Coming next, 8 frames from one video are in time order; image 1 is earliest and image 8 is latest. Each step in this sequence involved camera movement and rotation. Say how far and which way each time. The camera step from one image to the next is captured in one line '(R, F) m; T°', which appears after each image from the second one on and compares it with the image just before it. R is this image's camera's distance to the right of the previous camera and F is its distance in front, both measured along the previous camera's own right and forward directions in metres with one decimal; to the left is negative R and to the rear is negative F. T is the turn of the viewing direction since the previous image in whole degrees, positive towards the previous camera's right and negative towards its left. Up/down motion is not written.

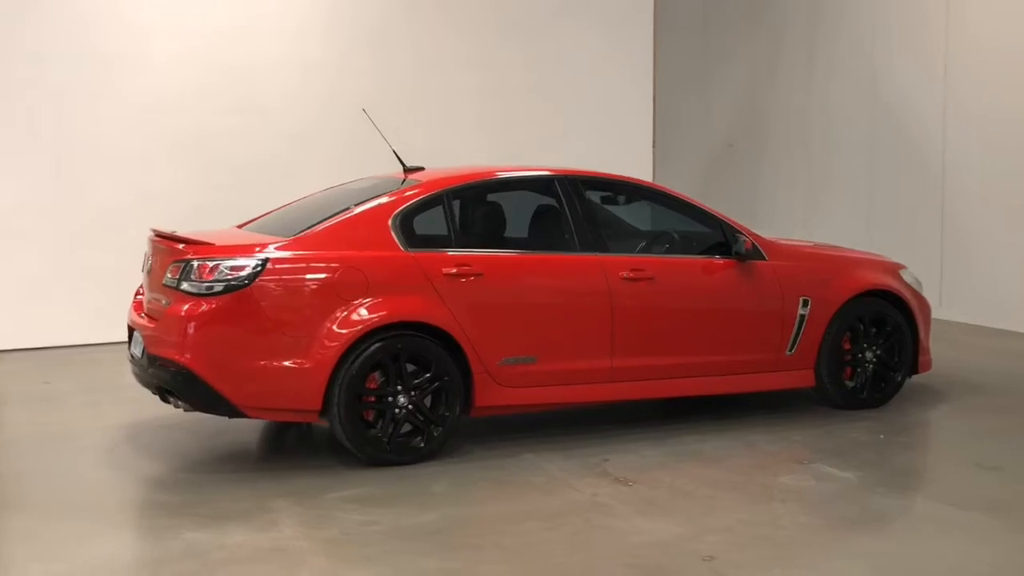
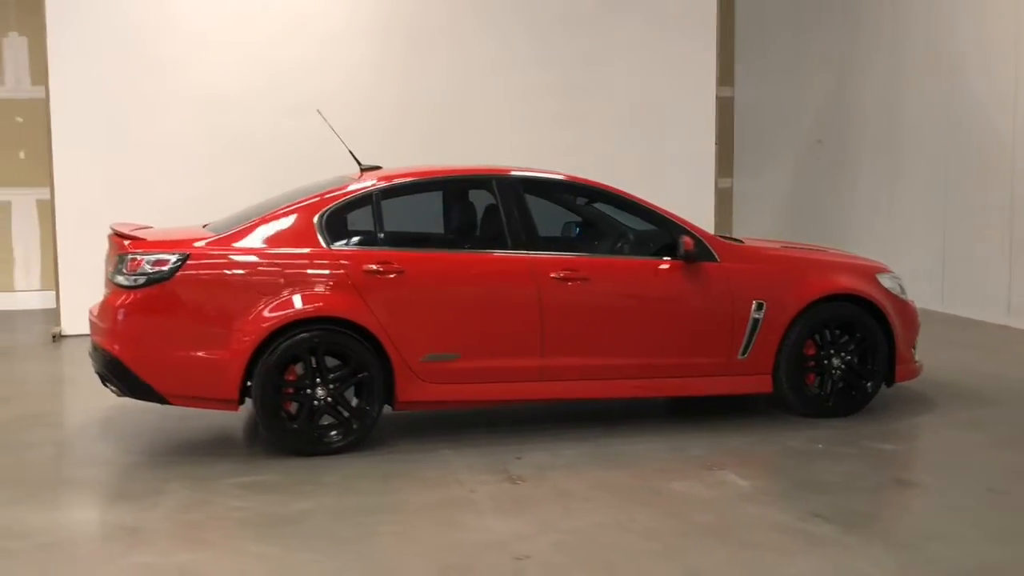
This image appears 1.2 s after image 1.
(+1.1, 0.0) m; -10°
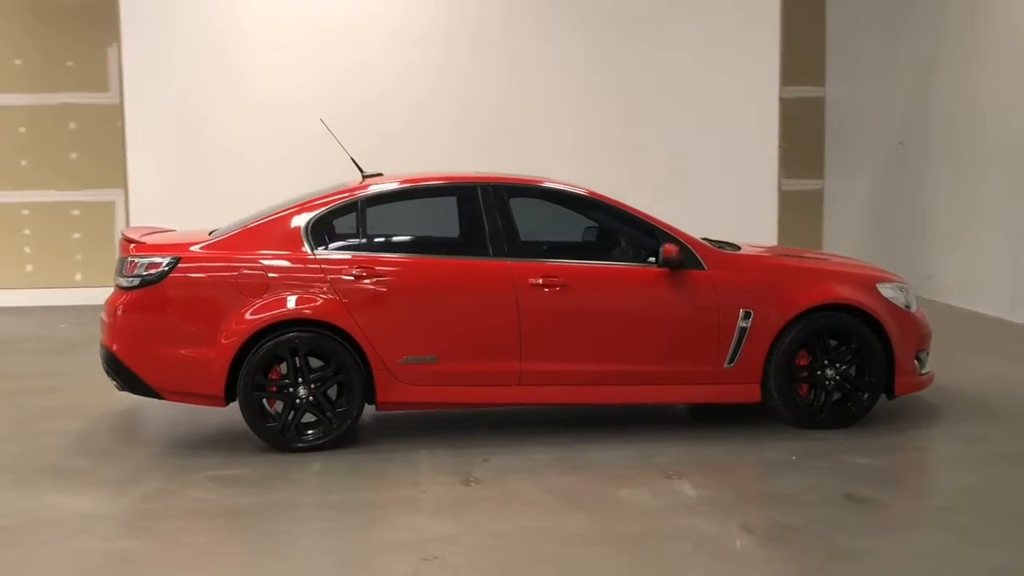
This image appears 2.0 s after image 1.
(+0.7, 0.0) m; -7°
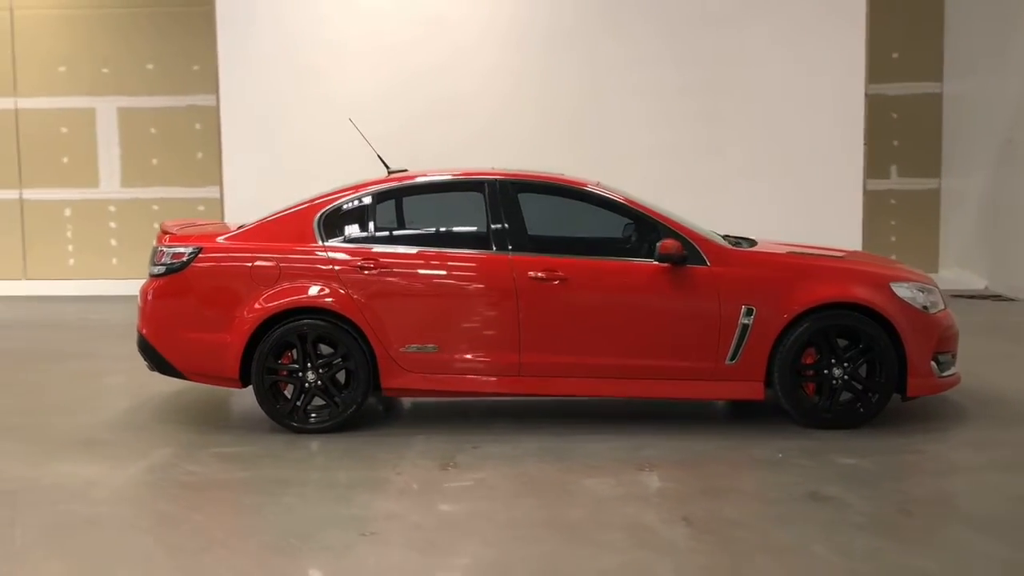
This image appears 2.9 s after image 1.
(+0.7, -0.1) m; -8°
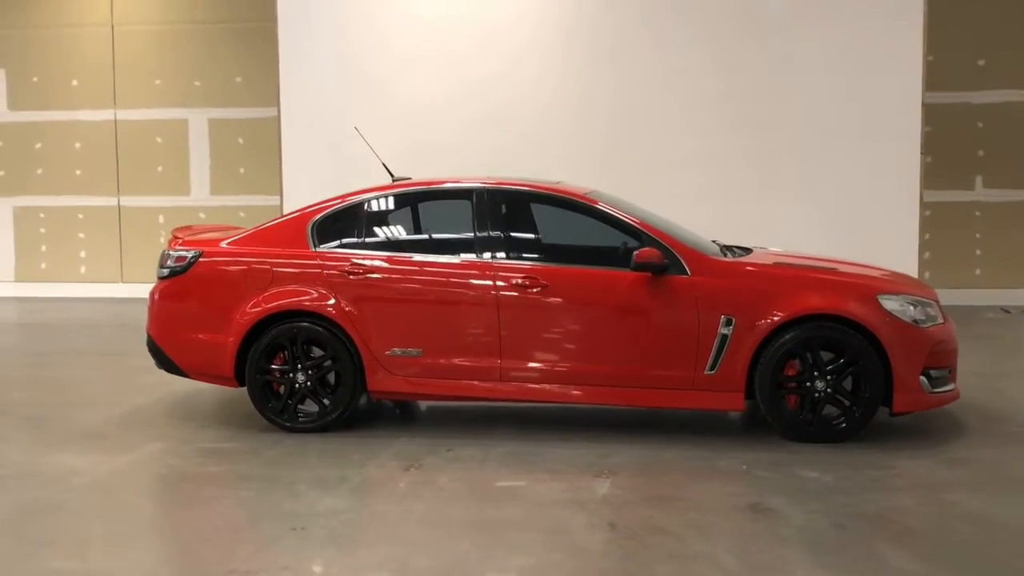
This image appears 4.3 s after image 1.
(+0.7, 0.0) m; -7°
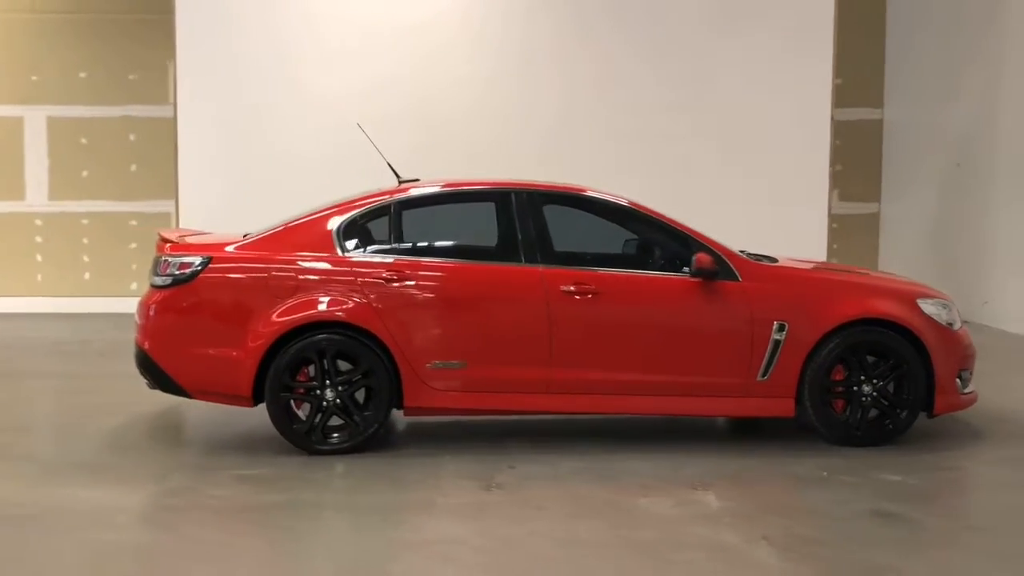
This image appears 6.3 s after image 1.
(-1.2, +0.4) m; +12°
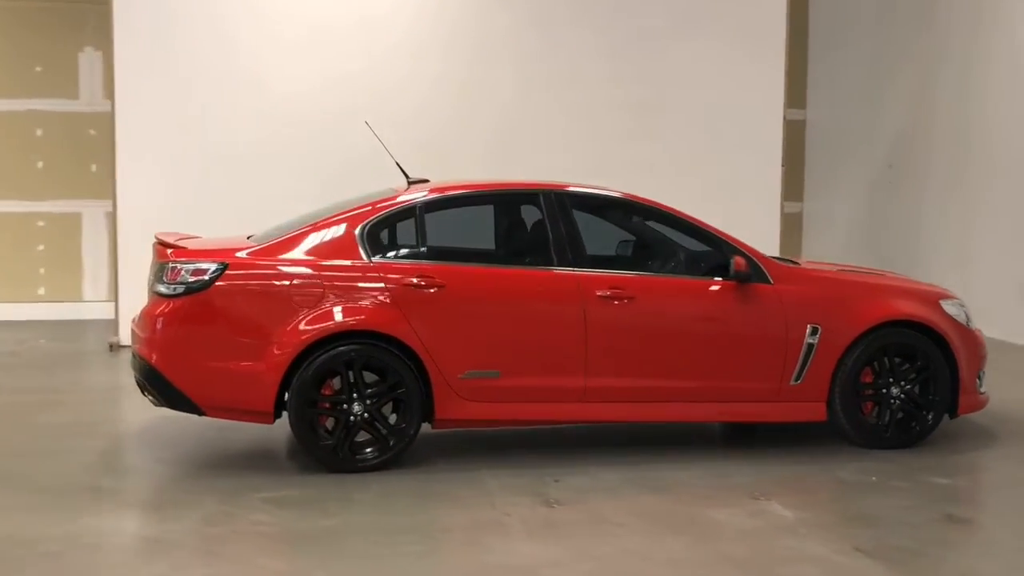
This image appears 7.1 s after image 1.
(-0.7, +0.2) m; +7°
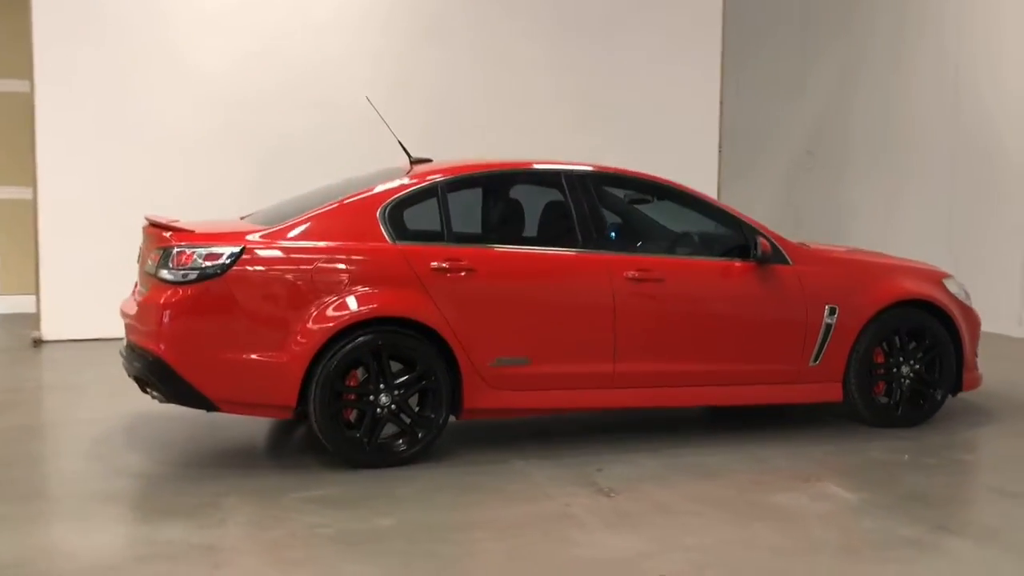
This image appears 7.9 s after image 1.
(-0.7, +0.2) m; +8°
